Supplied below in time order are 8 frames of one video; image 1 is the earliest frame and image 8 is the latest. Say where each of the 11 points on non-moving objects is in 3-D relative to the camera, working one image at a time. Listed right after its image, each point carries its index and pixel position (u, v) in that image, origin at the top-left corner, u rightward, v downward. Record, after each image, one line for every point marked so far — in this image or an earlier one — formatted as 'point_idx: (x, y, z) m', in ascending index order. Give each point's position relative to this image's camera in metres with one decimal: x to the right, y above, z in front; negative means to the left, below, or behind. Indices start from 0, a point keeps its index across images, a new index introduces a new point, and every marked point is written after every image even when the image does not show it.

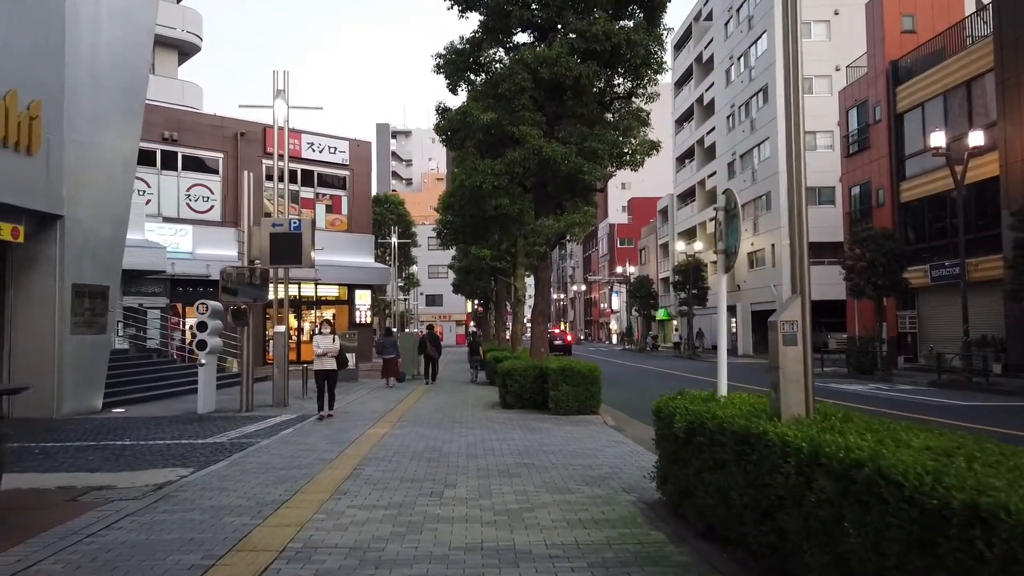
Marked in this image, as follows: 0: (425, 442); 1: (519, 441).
0: (-1.2, -2.2, +10.8) m
1: (+0.1, -2.3, +11.2) m
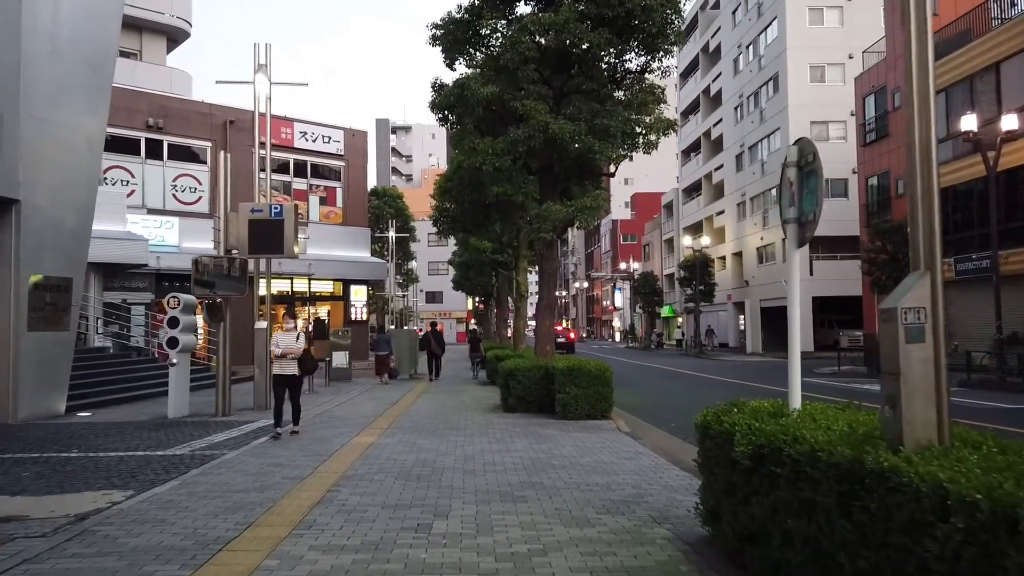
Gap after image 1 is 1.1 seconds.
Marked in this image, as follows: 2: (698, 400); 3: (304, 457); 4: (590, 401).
0: (-1.2, -2.1, +9.4) m
1: (+0.2, -2.1, +9.8) m
2: (+4.9, -3.0, +19.9) m
3: (-2.5, -2.0, +9.1) m
4: (+1.4, -2.0, +13.6) m
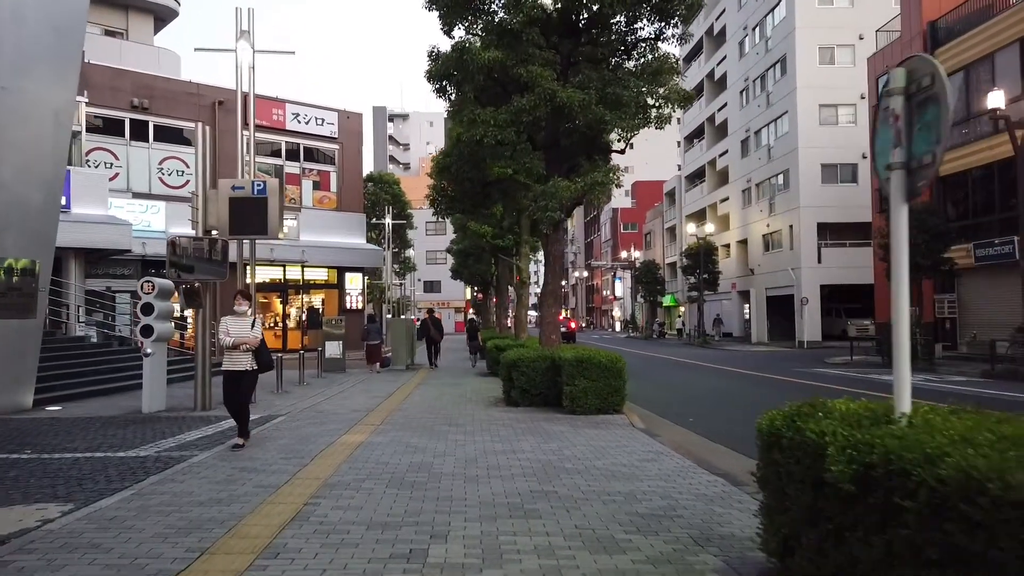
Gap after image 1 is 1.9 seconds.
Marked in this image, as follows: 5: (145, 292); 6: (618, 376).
0: (-1.1, -1.8, +8.3) m
1: (+0.2, -1.9, +8.7) m
2: (+4.9, -2.6, +18.9) m
3: (-2.4, -1.8, +8.0) m
4: (+1.4, -1.8, +12.6) m
5: (-6.2, -0.1, +12.9) m
6: (+1.8, -1.4, +12.6) m
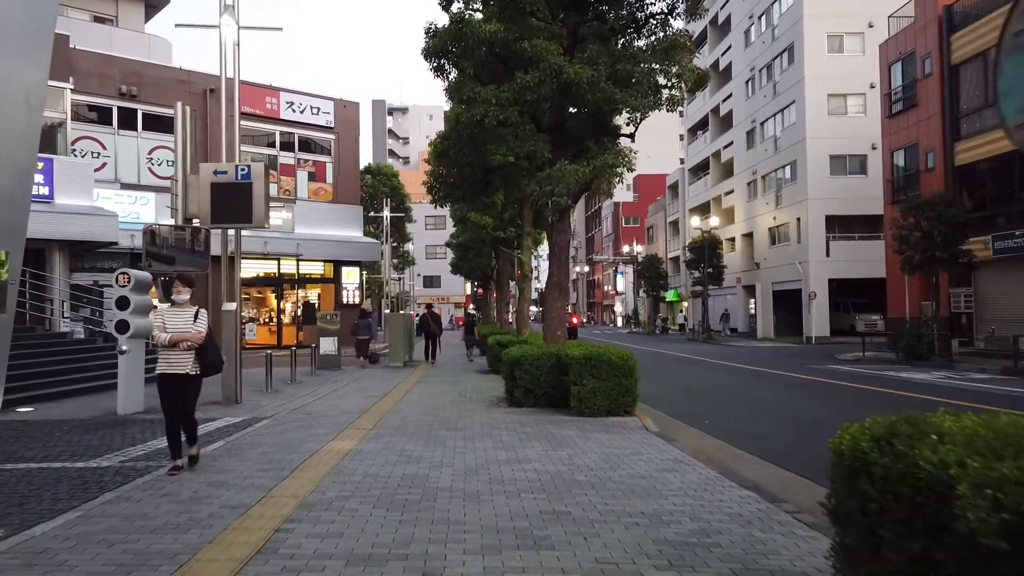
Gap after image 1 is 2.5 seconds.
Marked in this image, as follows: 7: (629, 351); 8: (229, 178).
0: (-1.1, -1.8, +7.4) m
1: (+0.3, -1.8, +7.8) m
2: (+5.0, -2.5, +18.0) m
3: (-2.4, -1.7, +7.1) m
4: (+1.5, -1.6, +11.7) m
5: (-6.2, +0.1, +12.0) m
6: (+1.8, -1.3, +11.7) m
7: (+1.8, -1.0, +11.8) m
8: (-4.6, +1.8, +12.3) m
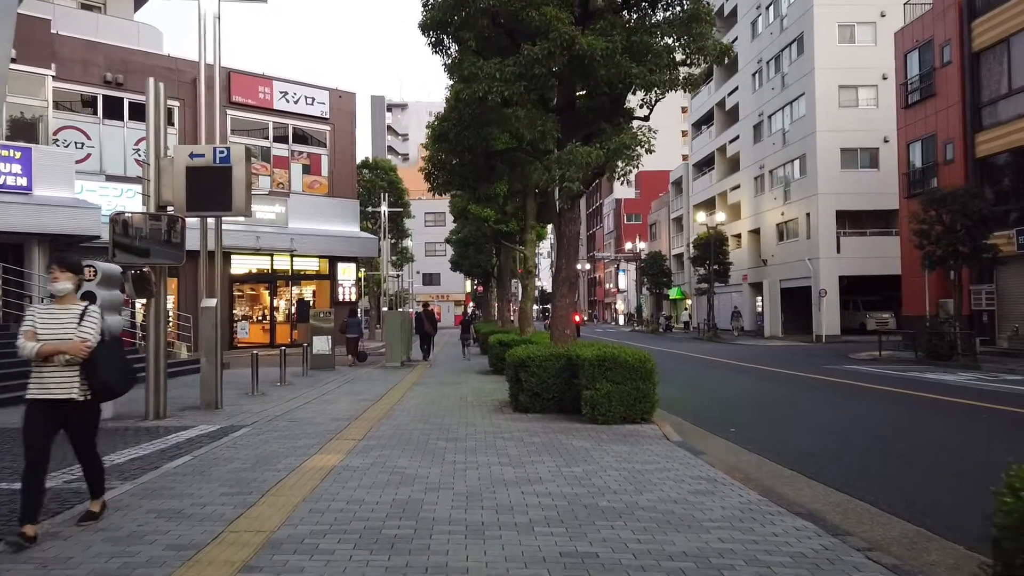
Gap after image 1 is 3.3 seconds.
0: (-1.0, -1.7, +6.3) m
1: (+0.4, -1.7, +6.7) m
2: (+5.1, -2.4, +16.9) m
3: (-2.3, -1.7, +6.0) m
4: (+1.6, -1.6, +10.6) m
5: (-6.1, +0.1, +10.9) m
6: (+1.9, -1.2, +10.6) m
7: (+1.9, -0.9, +10.7) m
8: (-4.5, +1.9, +11.2) m
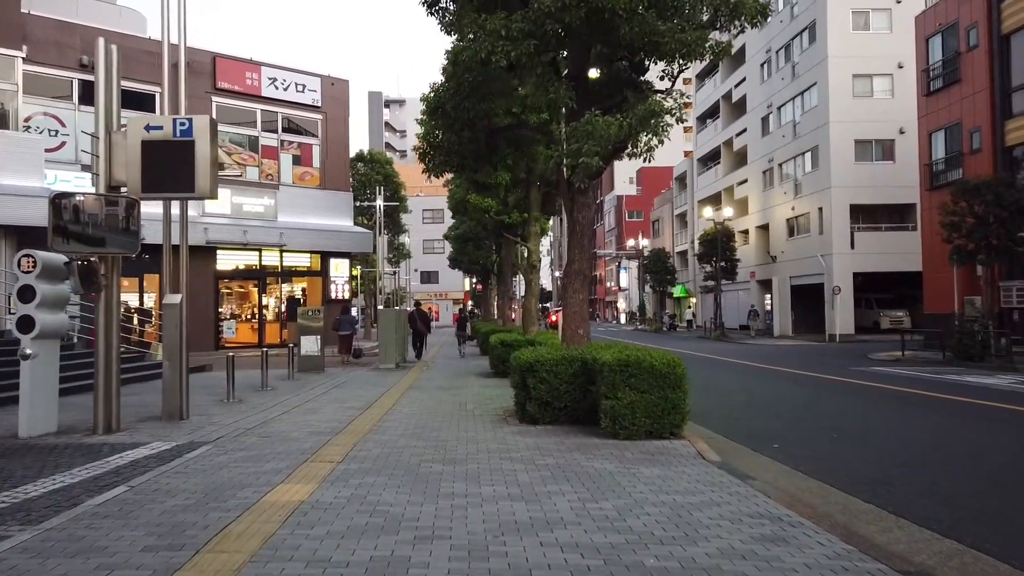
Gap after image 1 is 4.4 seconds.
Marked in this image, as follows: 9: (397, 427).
0: (-0.9, -1.6, +4.8) m
1: (+0.5, -1.6, +5.2) m
2: (+5.2, -2.3, +15.4) m
3: (-2.2, -1.6, +4.5) m
4: (+1.6, -1.5, +9.1) m
5: (-6.0, +0.2, +9.4) m
6: (+2.0, -1.2, +9.1) m
7: (+2.0, -0.8, +9.2) m
8: (-4.4, +1.9, +9.7) m
9: (-1.5, -1.8, +9.9) m
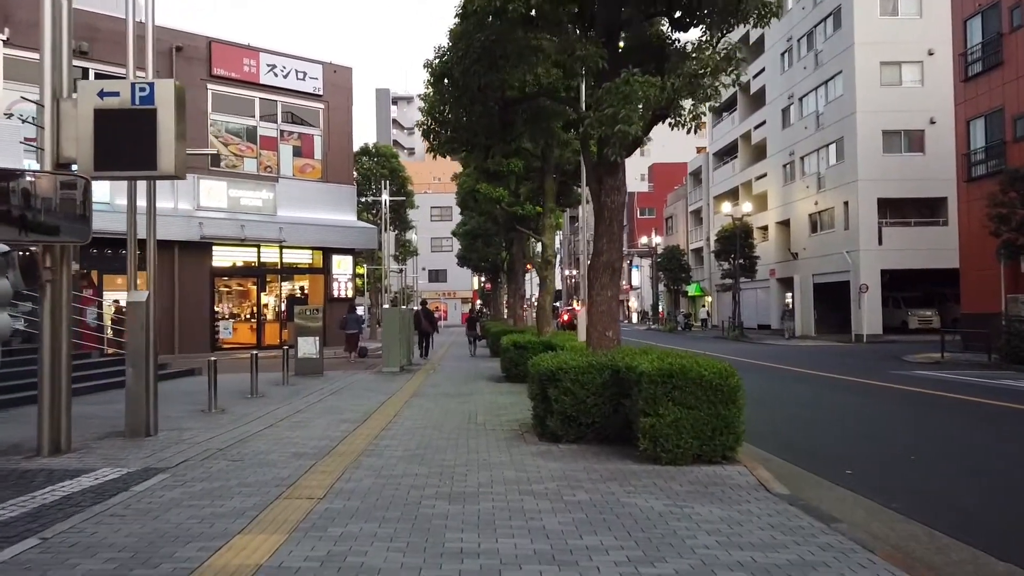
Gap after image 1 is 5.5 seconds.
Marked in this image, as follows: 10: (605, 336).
0: (-0.7, -1.6, +3.3) m
1: (+0.6, -1.6, +3.7) m
2: (+5.4, -2.2, +13.9) m
3: (-2.0, -1.5, +3.1) m
4: (+1.8, -1.4, +7.5) m
5: (-5.8, +0.3, +7.9) m
6: (+2.2, -1.1, +7.6) m
7: (+2.2, -0.8, +7.7) m
8: (-4.2, +2.0, +8.3) m
9: (-1.3, -1.8, +8.4) m
10: (+1.2, -0.6, +9.8) m
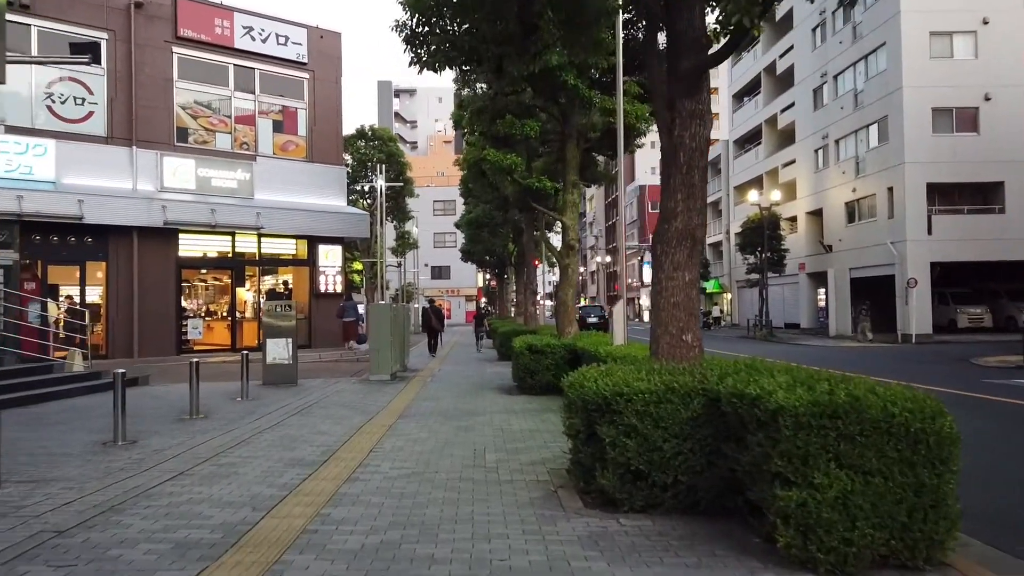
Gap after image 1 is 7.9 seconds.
0: (-0.5, -1.4, 0.0) m
1: (+0.8, -1.4, +0.4) m
2: (+5.7, -2.0, +10.5) m
3: (-1.8, -1.4, -0.2) m
4: (+2.1, -1.3, +4.2) m
5: (-5.6, +0.4, +4.6) m
6: (+2.4, -0.9, +4.2) m
7: (+2.4, -0.6, +4.4) m
8: (-4.0, +2.2, +5.0) m
9: (-1.0, -1.6, +5.1) m
10: (+1.4, -0.4, +6.5) m
